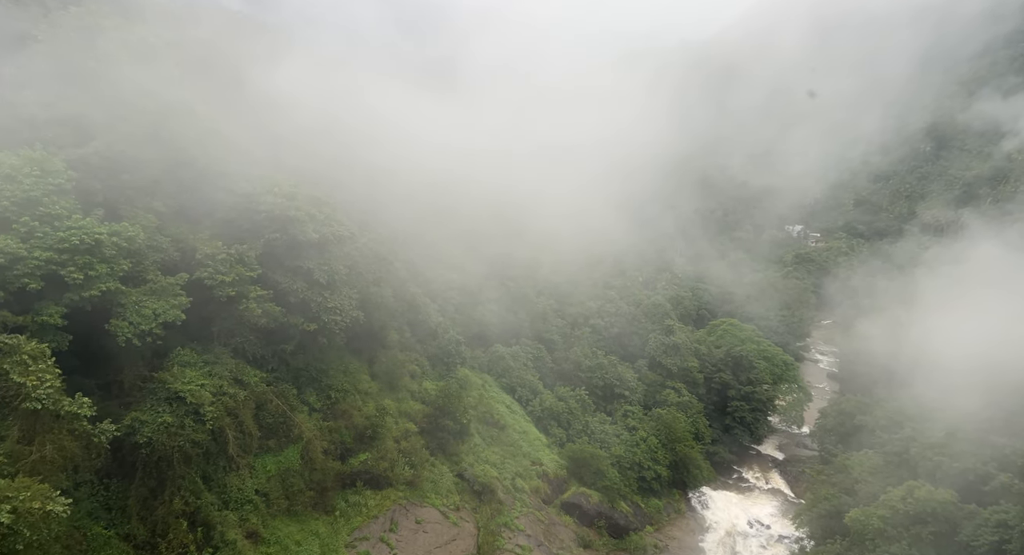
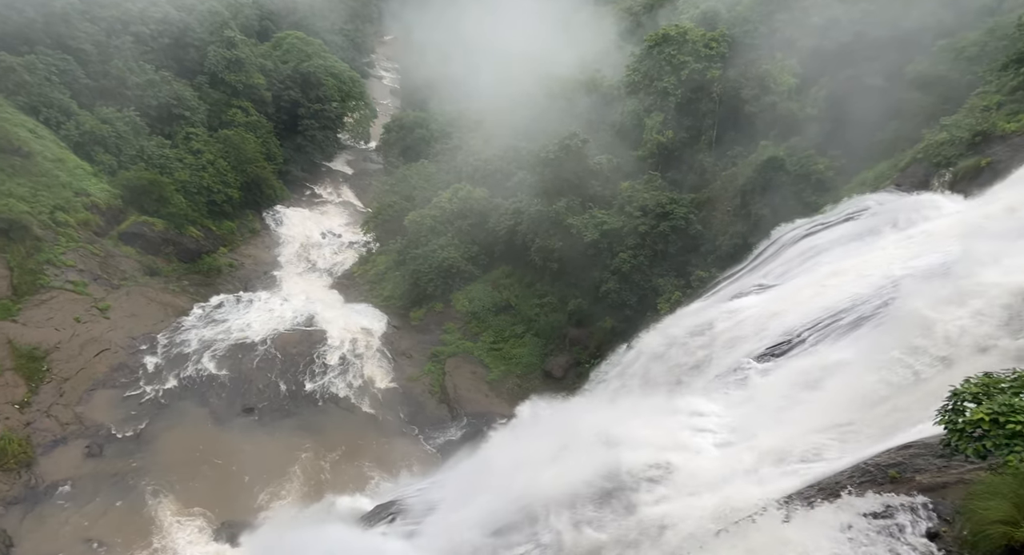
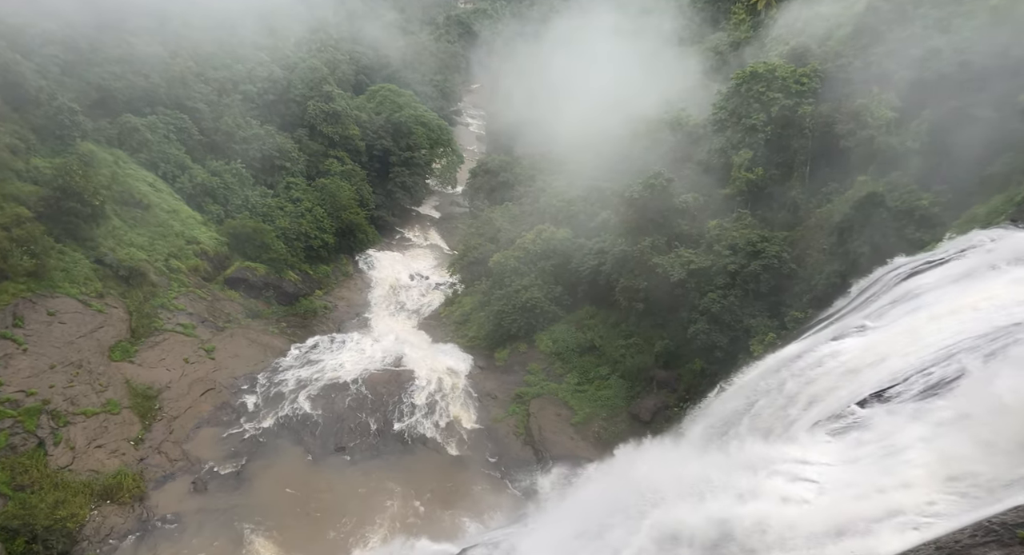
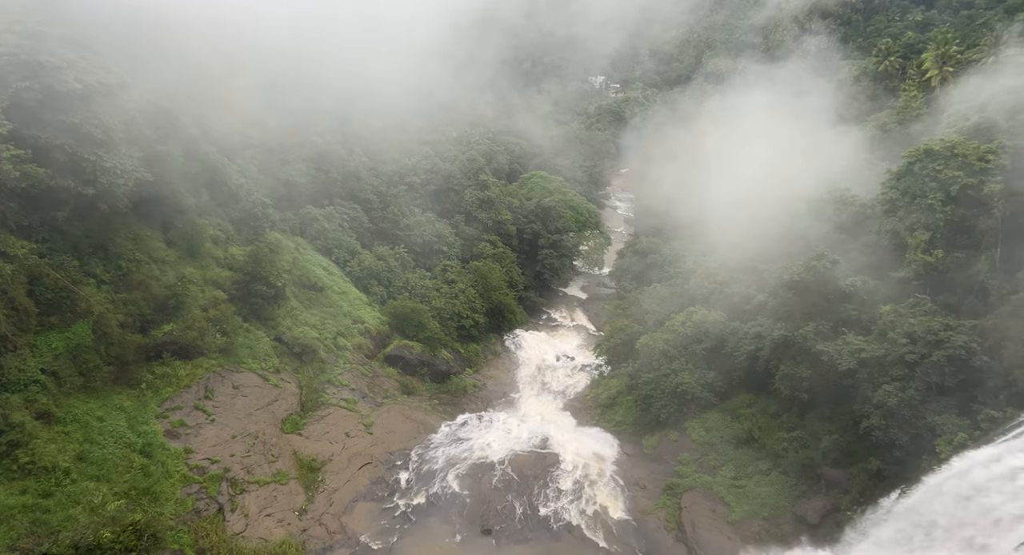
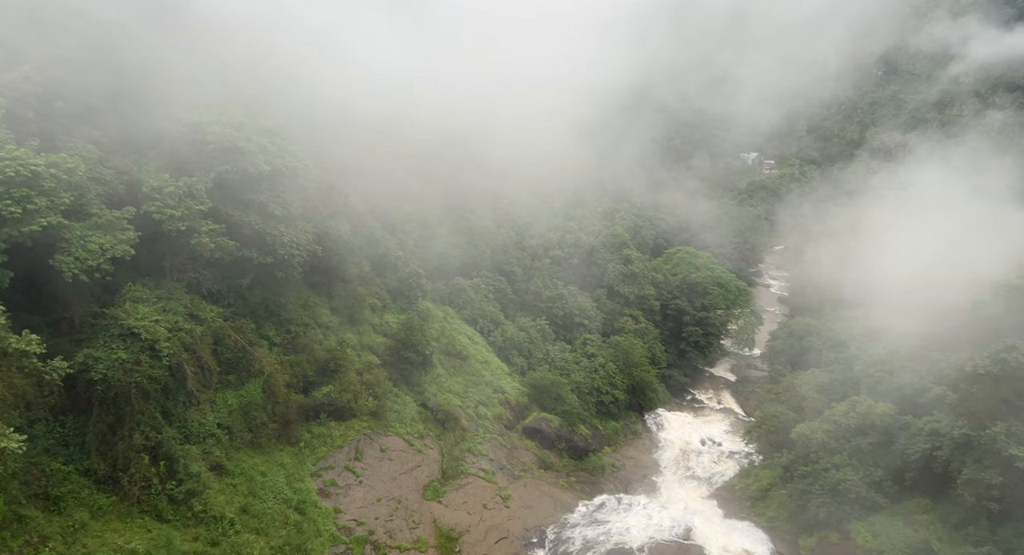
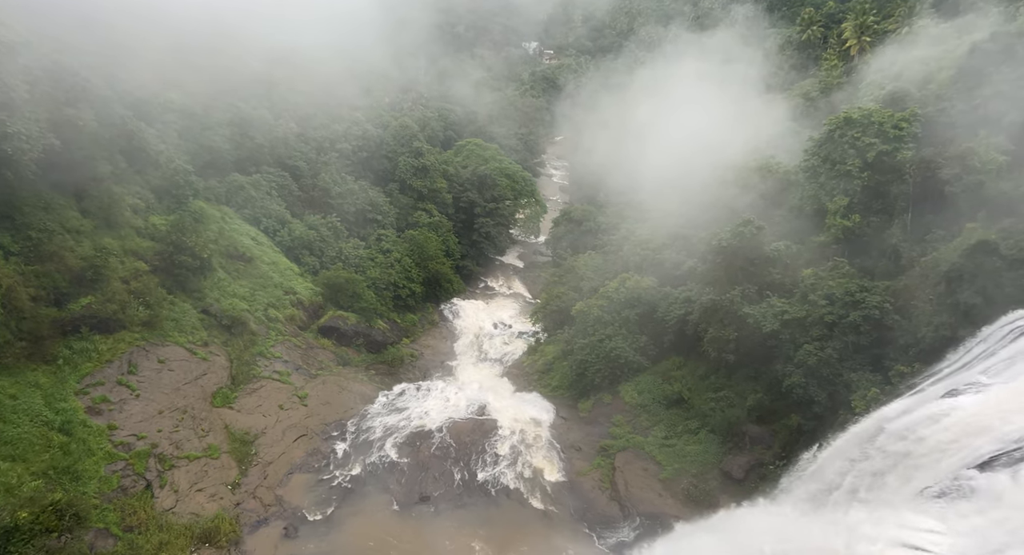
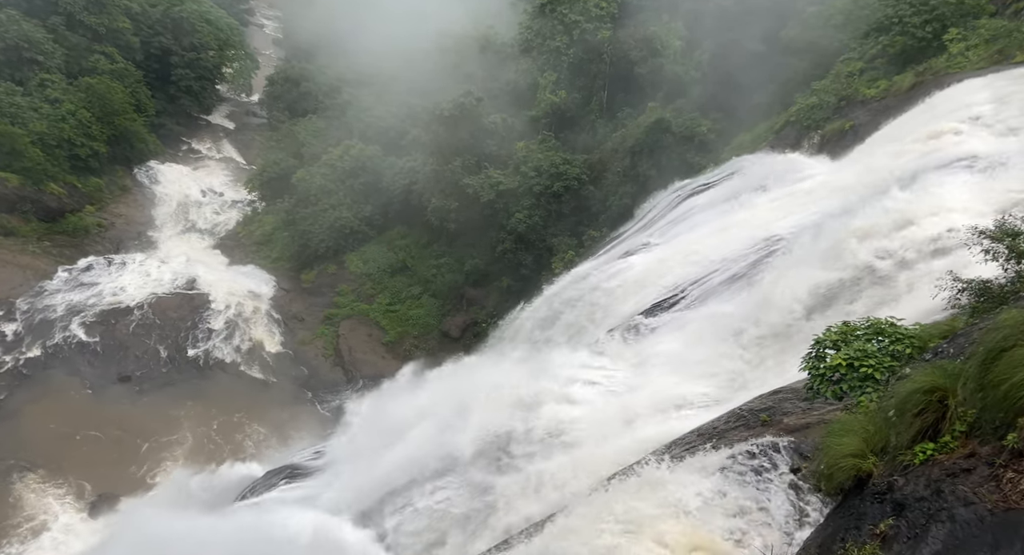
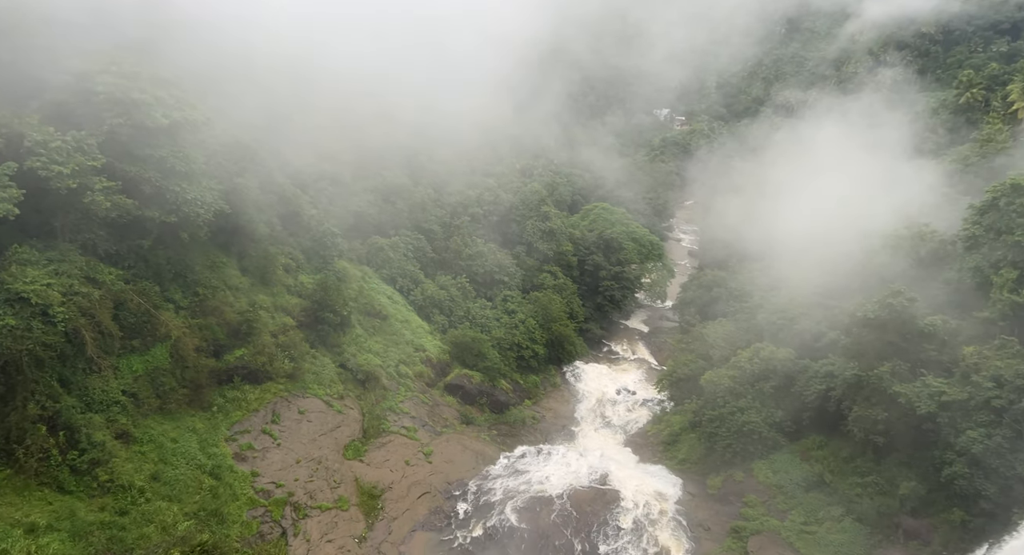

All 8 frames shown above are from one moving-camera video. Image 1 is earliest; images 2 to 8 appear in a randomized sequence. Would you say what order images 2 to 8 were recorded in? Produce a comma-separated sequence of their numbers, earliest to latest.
5, 8, 4, 6, 3, 2, 7
